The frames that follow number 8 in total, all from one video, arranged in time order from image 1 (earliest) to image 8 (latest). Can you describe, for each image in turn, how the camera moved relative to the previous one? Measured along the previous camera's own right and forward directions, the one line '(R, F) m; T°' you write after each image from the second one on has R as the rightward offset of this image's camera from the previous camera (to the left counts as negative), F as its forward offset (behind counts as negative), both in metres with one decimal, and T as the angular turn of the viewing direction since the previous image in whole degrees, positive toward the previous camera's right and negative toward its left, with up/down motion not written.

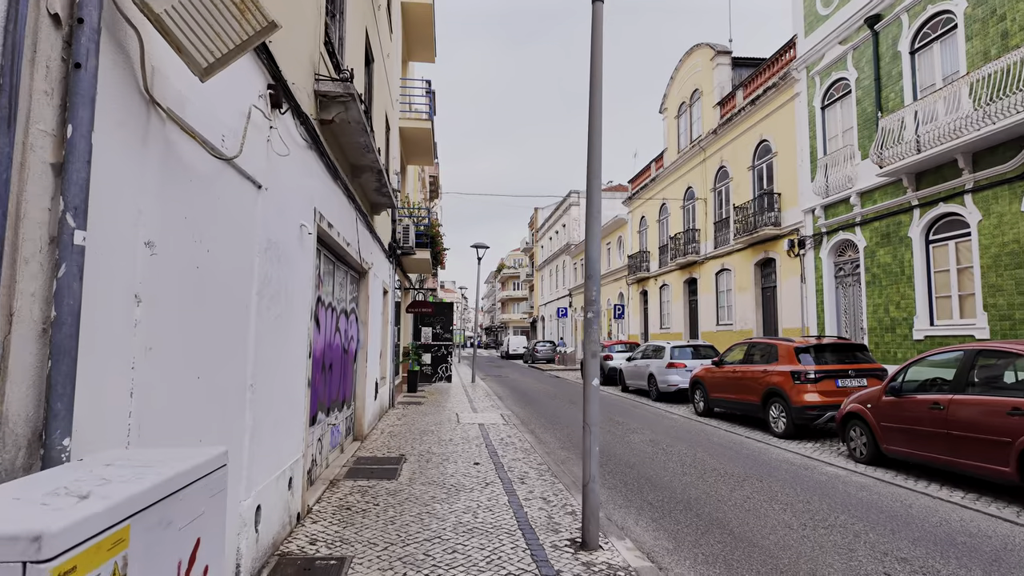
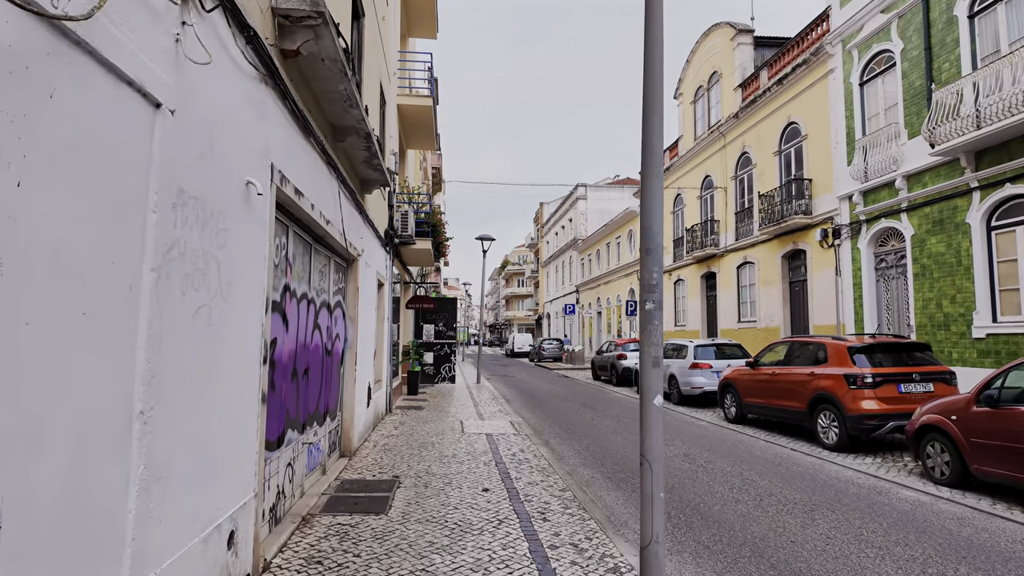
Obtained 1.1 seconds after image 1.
(-0.1, +1.3) m; 0°
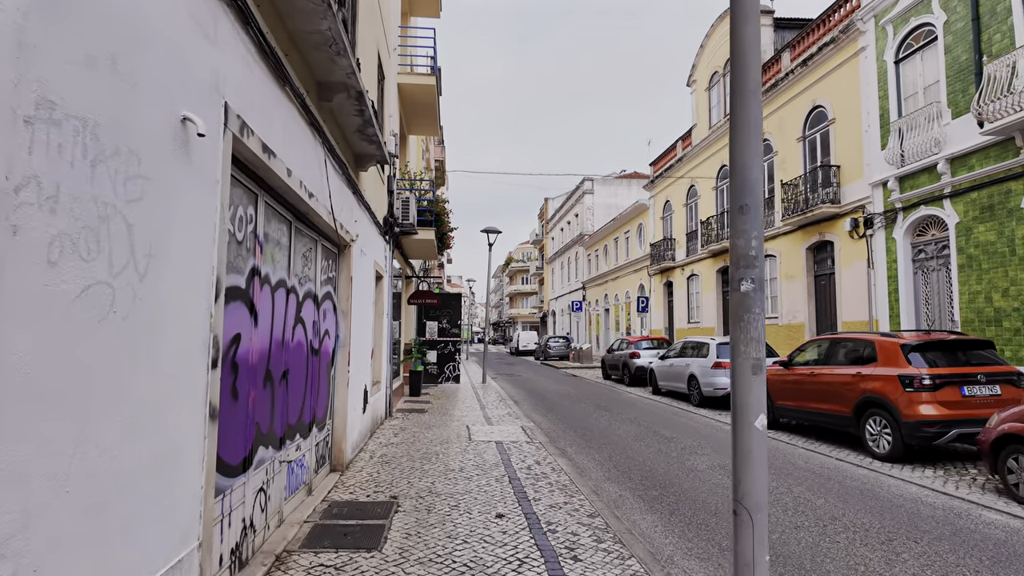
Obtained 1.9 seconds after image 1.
(-0.1, +0.9) m; 0°
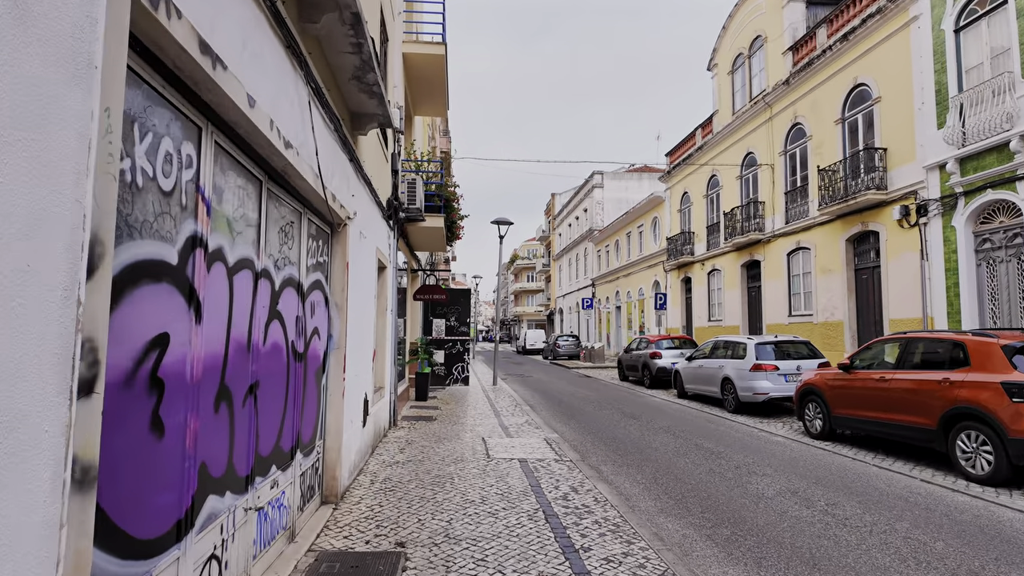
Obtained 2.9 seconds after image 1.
(-0.3, +1.2) m; 0°
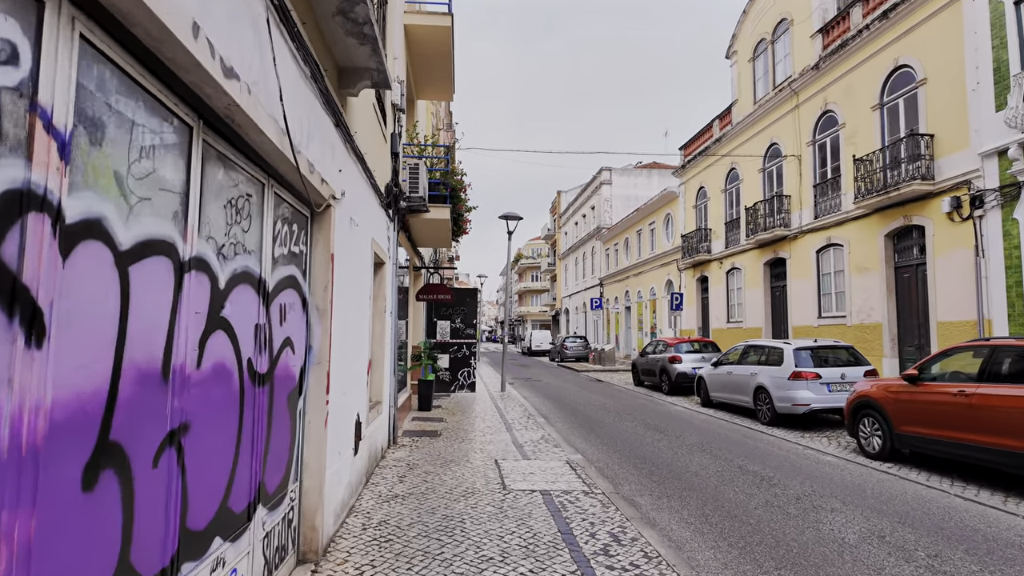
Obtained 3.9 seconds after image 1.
(-0.2, +1.1) m; 0°
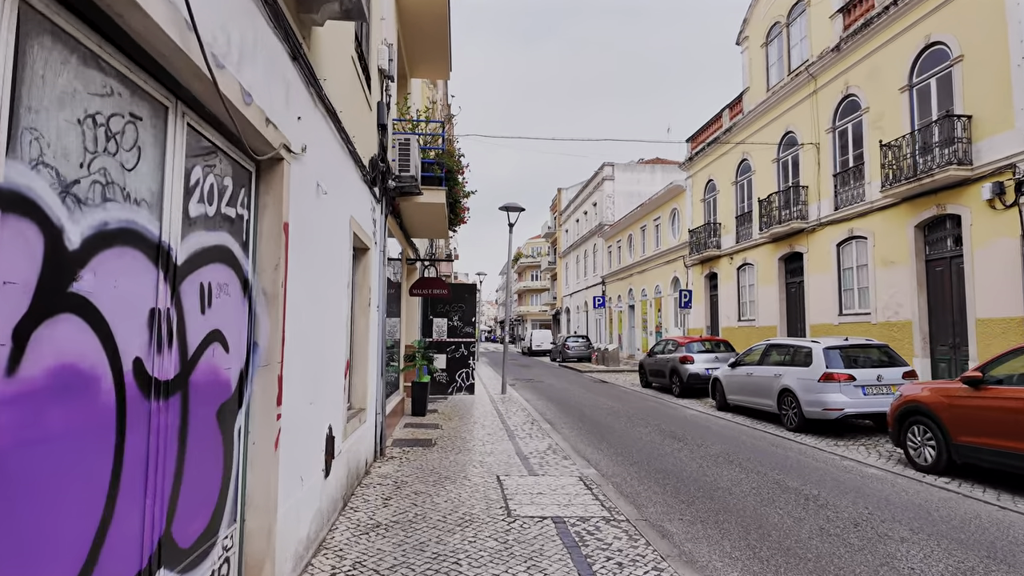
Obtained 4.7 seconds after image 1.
(-0.1, +1.0) m; 0°
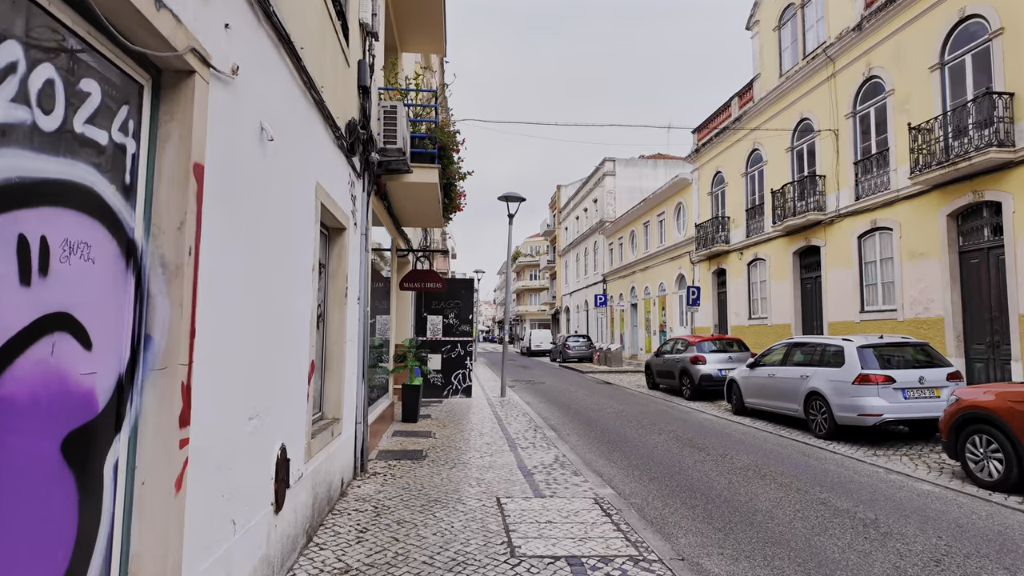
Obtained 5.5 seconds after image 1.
(0.0, +1.0) m; 0°
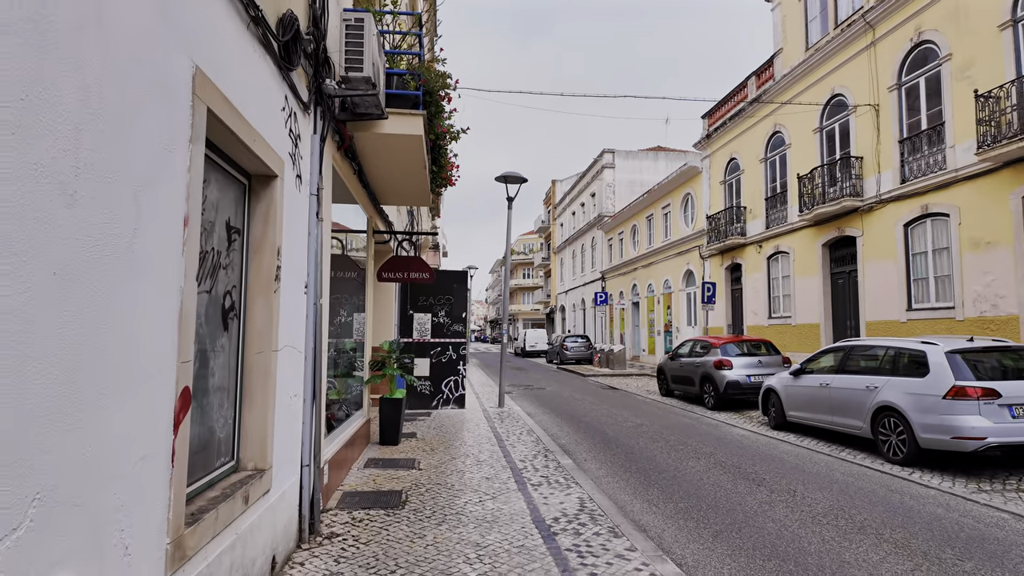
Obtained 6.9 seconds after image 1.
(-0.2, +1.8) m; +1°
